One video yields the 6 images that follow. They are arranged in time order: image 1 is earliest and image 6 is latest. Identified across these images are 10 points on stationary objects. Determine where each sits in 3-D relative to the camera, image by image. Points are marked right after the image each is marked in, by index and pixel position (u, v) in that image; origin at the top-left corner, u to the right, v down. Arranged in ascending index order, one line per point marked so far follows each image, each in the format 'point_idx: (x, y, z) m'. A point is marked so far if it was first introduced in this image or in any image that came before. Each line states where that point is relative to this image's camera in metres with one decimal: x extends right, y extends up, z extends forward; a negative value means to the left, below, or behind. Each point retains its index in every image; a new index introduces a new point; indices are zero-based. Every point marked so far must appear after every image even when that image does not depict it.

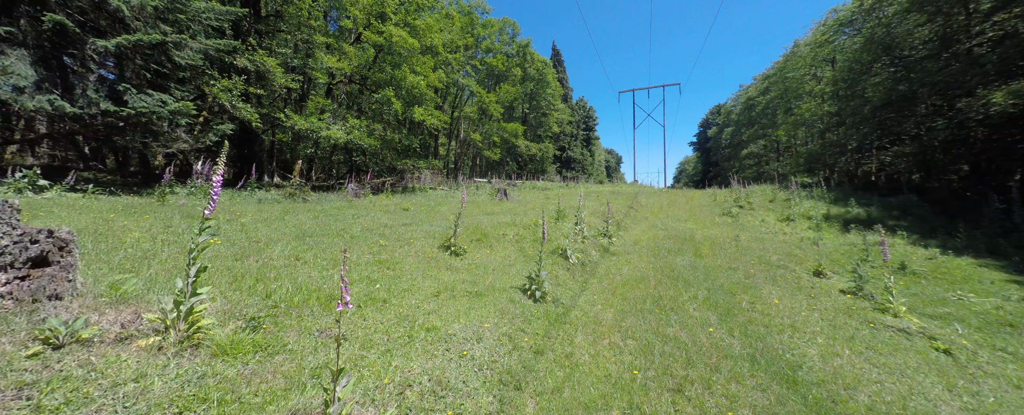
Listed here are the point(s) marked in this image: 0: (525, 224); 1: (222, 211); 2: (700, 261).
0: (+0.3, -0.5, +9.3) m
1: (-7.5, -0.1, +9.1) m
2: (+3.8, -1.1, +7.2) m
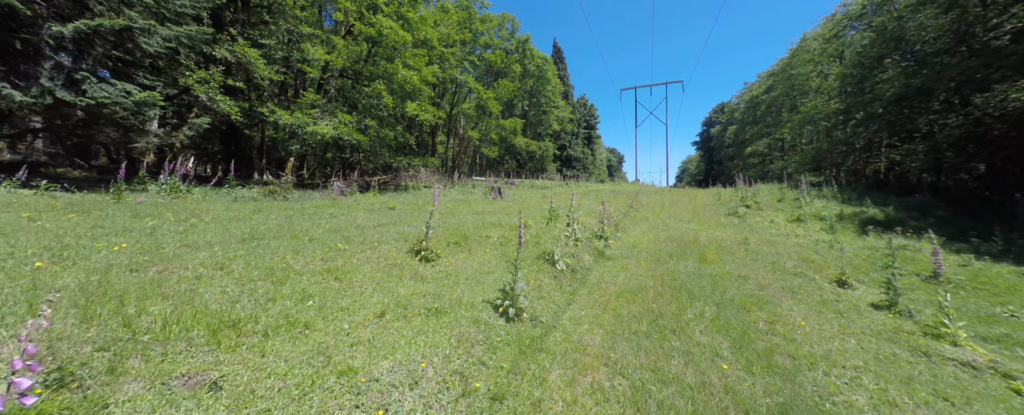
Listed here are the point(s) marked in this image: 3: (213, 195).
0: (0.0, -0.4, +8.5) m
1: (-7.8, 0.0, +8.4) m
2: (+3.5, -1.1, +6.4) m
3: (-10.1, +0.4, +11.9) m
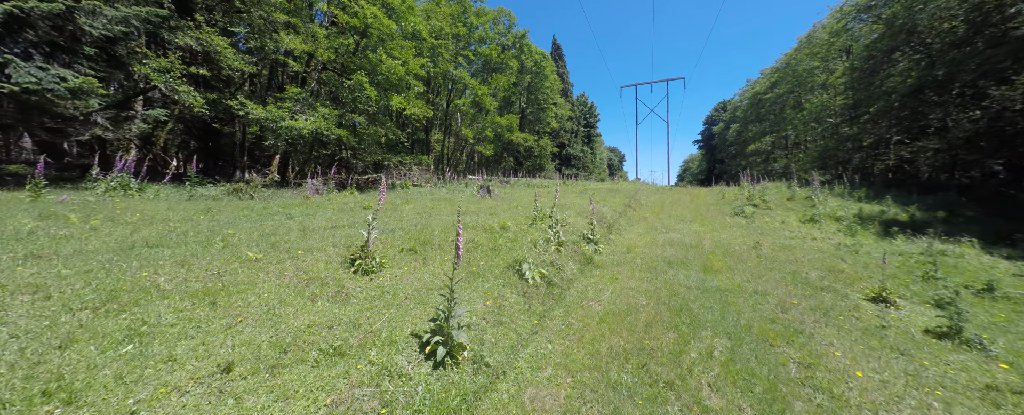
0: (-0.5, -0.4, +7.4) m
1: (-8.3, 0.0, +7.3) m
2: (+3.0, -1.1, +5.3) m
3: (-10.6, +0.4, +10.8) m
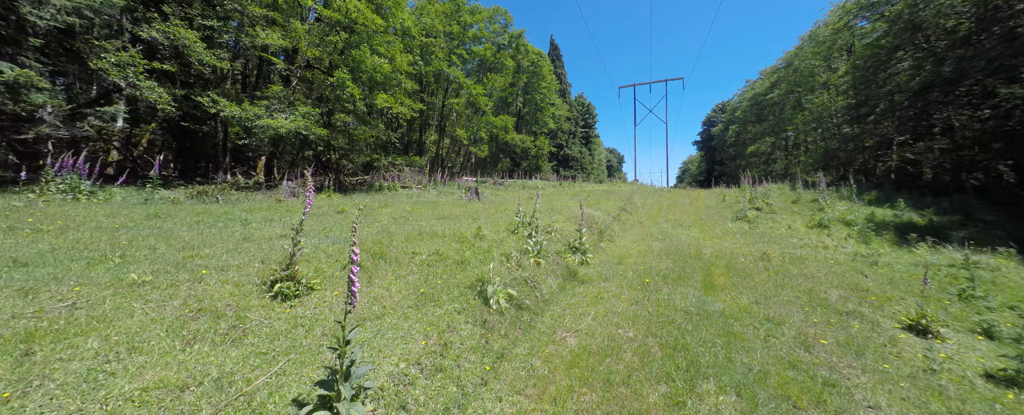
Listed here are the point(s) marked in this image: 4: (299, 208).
0: (-1.0, -0.5, +6.5) m
1: (-8.8, -0.1, +6.5) m
2: (+2.5, -1.2, +4.5) m
3: (-11.1, +0.3, +10.0) m
4: (-6.6, 0.0, +10.9) m
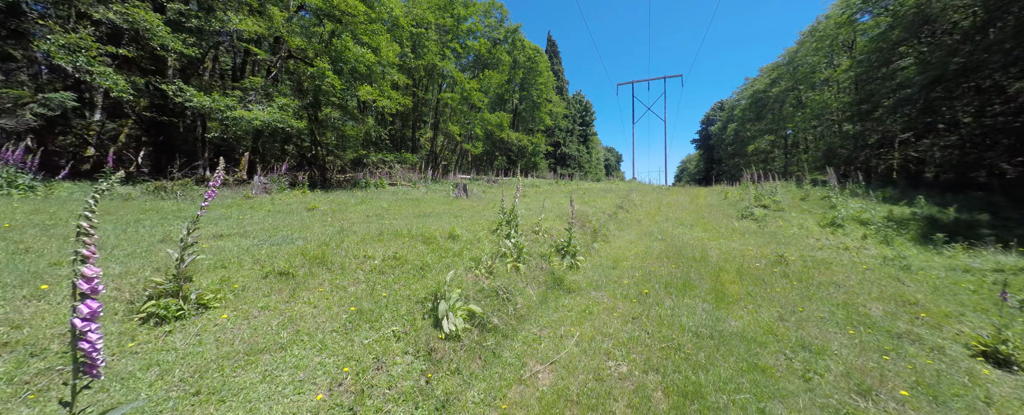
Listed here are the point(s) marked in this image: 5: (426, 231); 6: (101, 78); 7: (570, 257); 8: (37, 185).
0: (-1.3, -0.5, +5.6) m
1: (-9.1, -0.1, +5.5) m
2: (+2.2, -1.1, +3.6) m
3: (-11.5, +0.4, +9.0) m
4: (-7.0, +0.1, +9.9) m
5: (-1.5, -0.4, +6.2) m
6: (-12.8, +4.0, +11.0) m
7: (+0.9, -0.8, +5.5) m
8: (-12.2, +0.6, +9.0) m
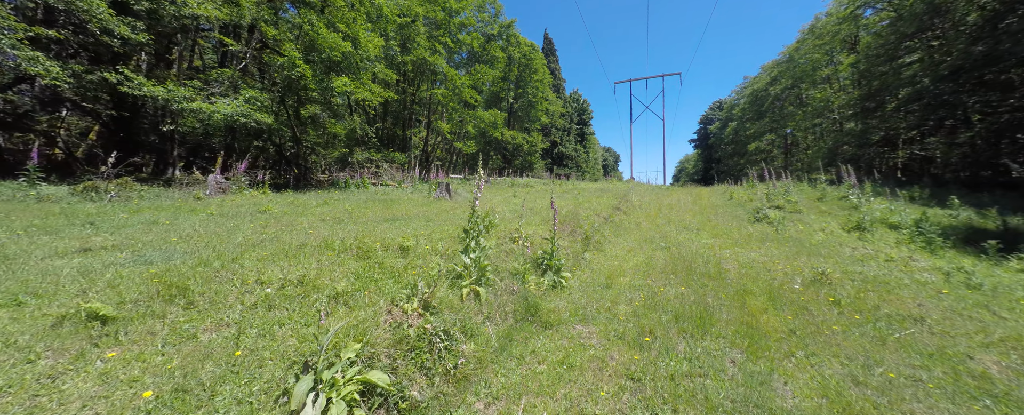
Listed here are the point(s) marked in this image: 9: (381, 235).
0: (-1.8, -0.5, +4.4) m
1: (-9.6, -0.1, +4.2) m
2: (+1.7, -1.2, +2.3) m
3: (-11.9, +0.3, +7.7) m
4: (-7.5, 0.0, +8.7) m
5: (-1.9, -0.4, +4.9) m
6: (-13.2, +4.0, +9.7) m
7: (+0.4, -0.8, +4.3) m
8: (-12.6, +0.5, +7.7) m
9: (-2.0, -0.4, +5.5) m
